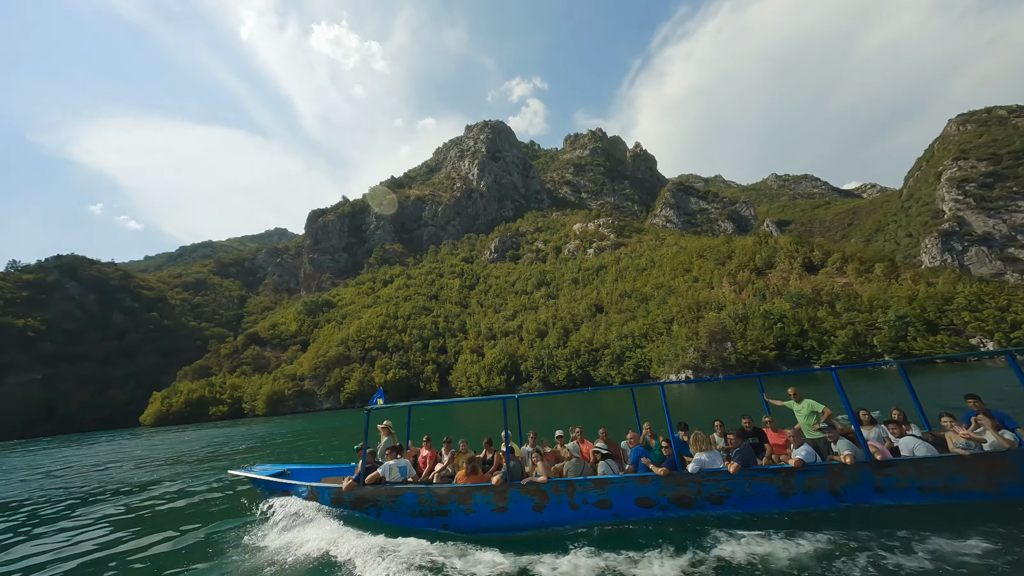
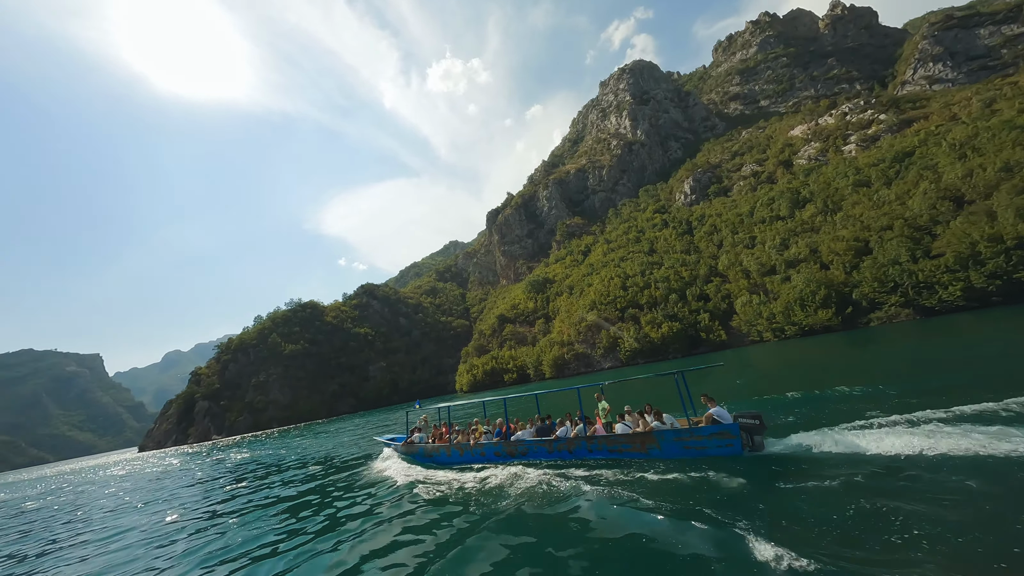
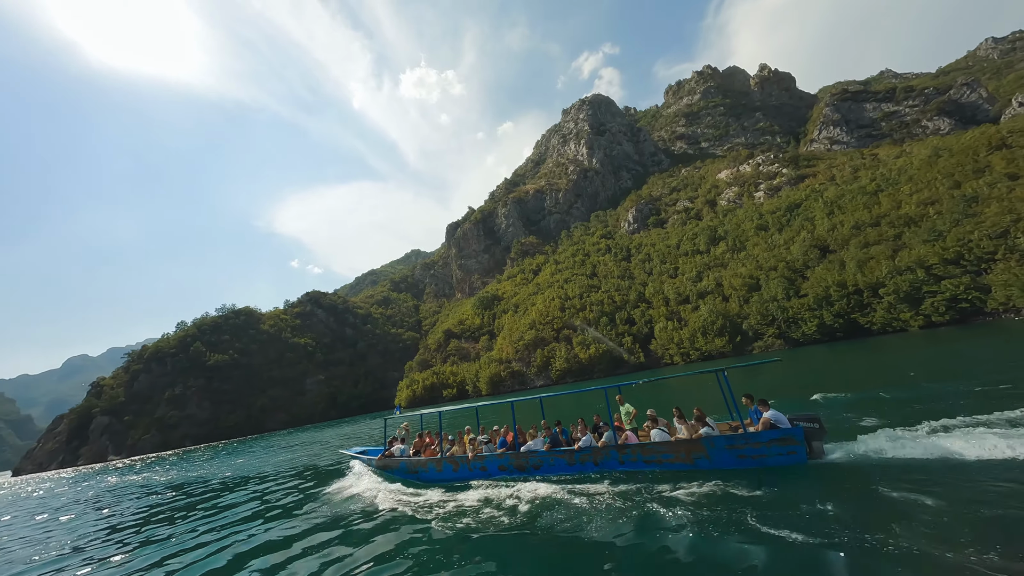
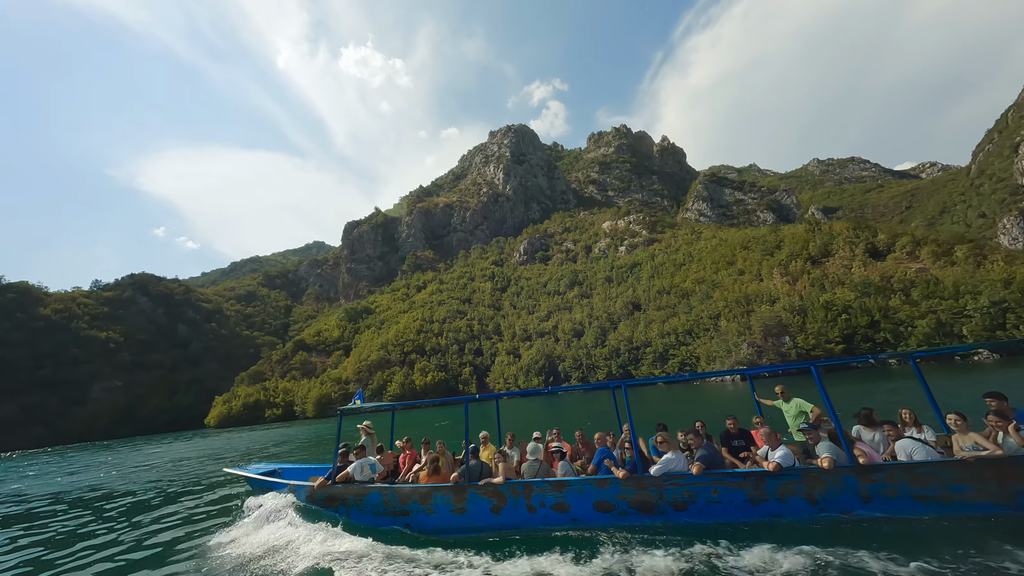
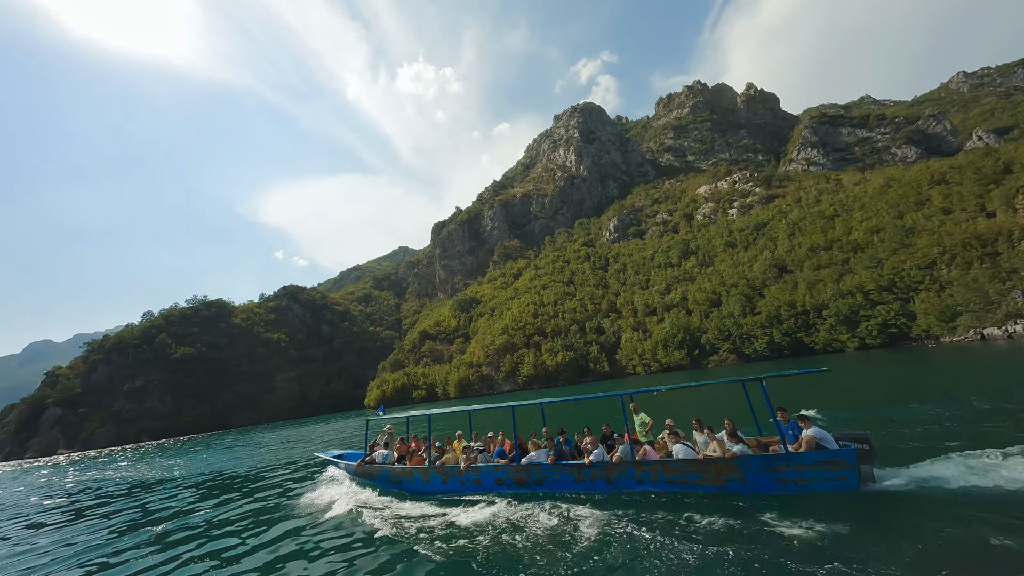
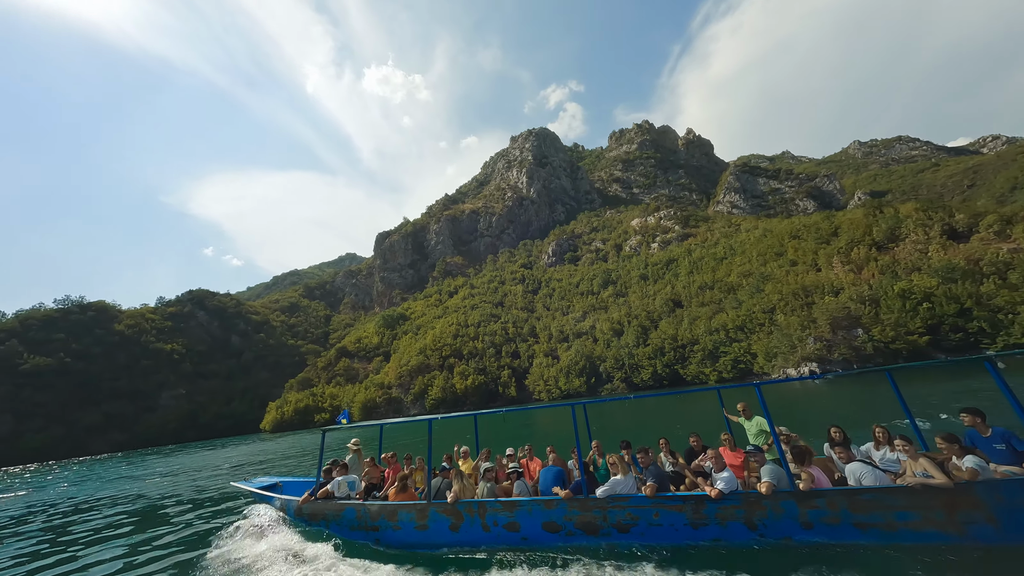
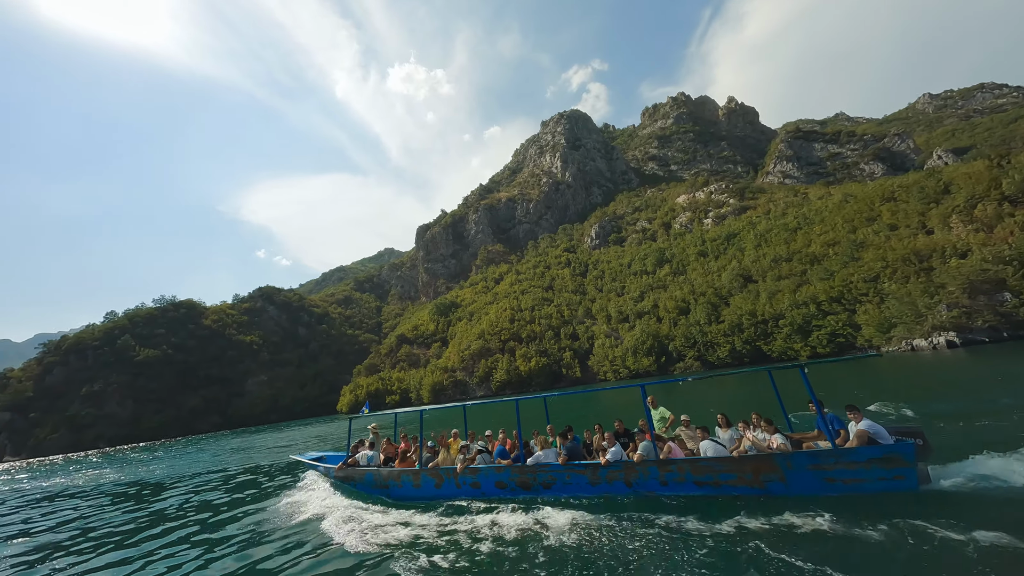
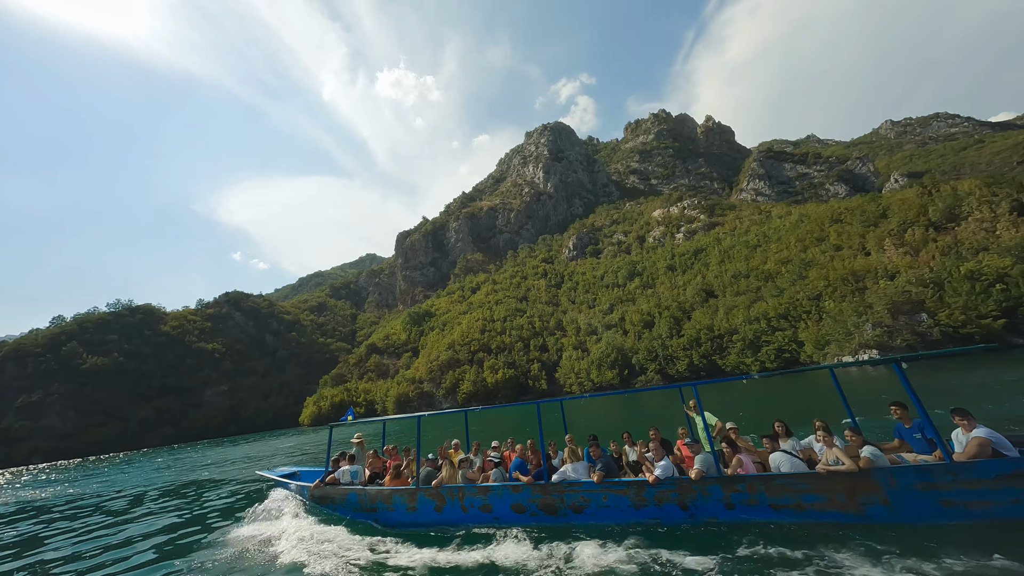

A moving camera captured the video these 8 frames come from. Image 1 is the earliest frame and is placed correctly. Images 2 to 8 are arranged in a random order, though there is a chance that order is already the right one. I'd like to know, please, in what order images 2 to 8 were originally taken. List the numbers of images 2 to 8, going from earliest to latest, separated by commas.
4, 6, 8, 7, 5, 3, 2
